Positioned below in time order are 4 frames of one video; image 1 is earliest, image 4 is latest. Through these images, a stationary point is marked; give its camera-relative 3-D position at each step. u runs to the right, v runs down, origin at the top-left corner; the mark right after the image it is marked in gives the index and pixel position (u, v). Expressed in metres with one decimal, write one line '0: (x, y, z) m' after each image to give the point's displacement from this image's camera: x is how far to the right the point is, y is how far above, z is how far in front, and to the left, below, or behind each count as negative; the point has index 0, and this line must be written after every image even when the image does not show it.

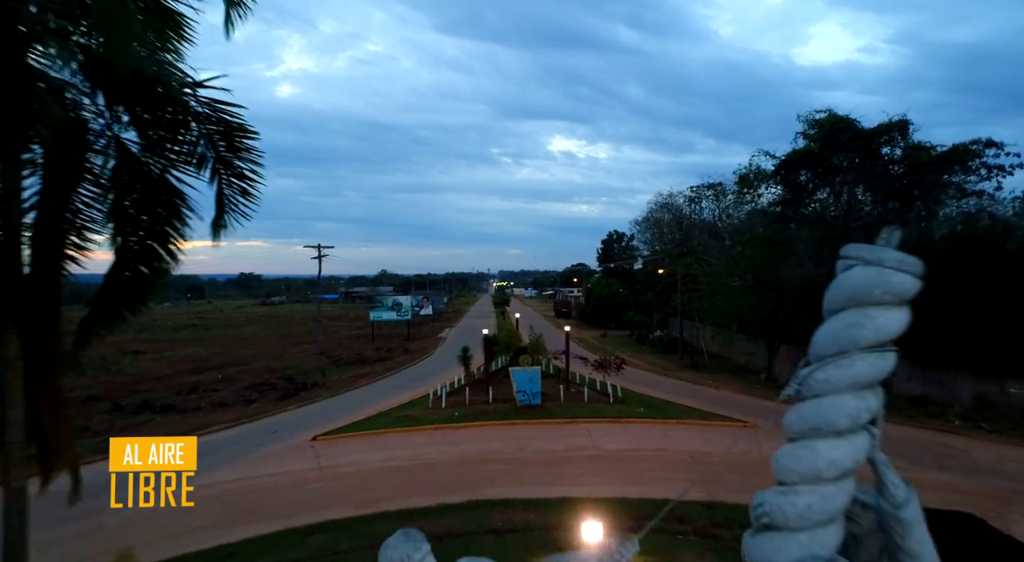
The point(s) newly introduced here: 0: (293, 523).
0: (-4.0, -3.9, +11.9) m
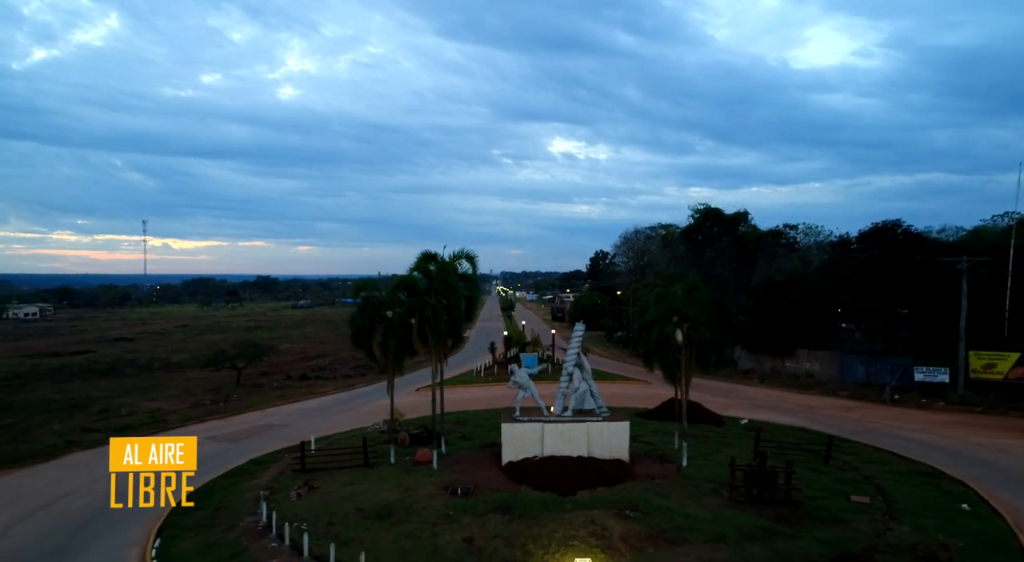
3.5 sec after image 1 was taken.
0: (-3.5, -5.3, +28.1) m
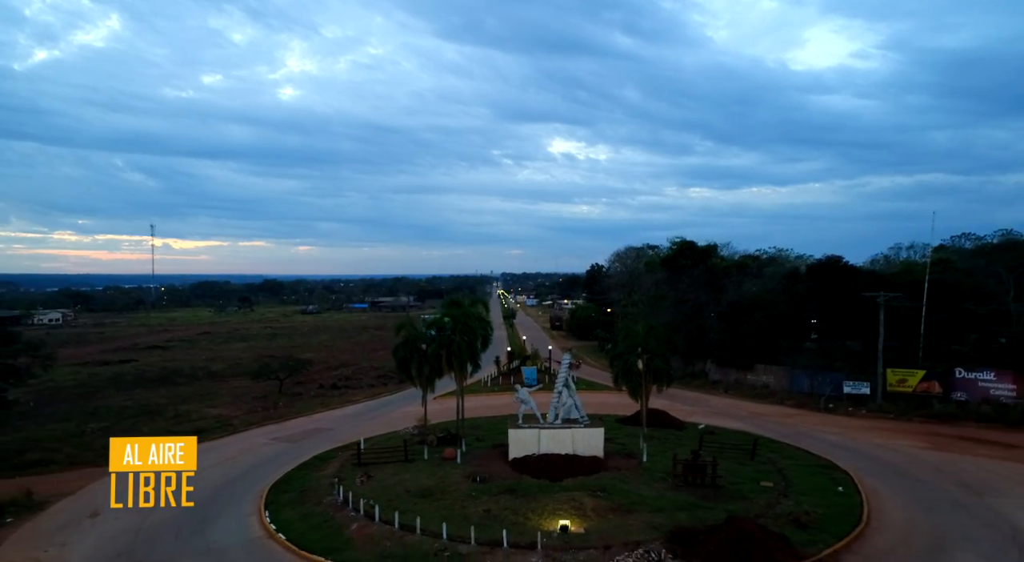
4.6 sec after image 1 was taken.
0: (-3.3, -6.9, +34.2) m
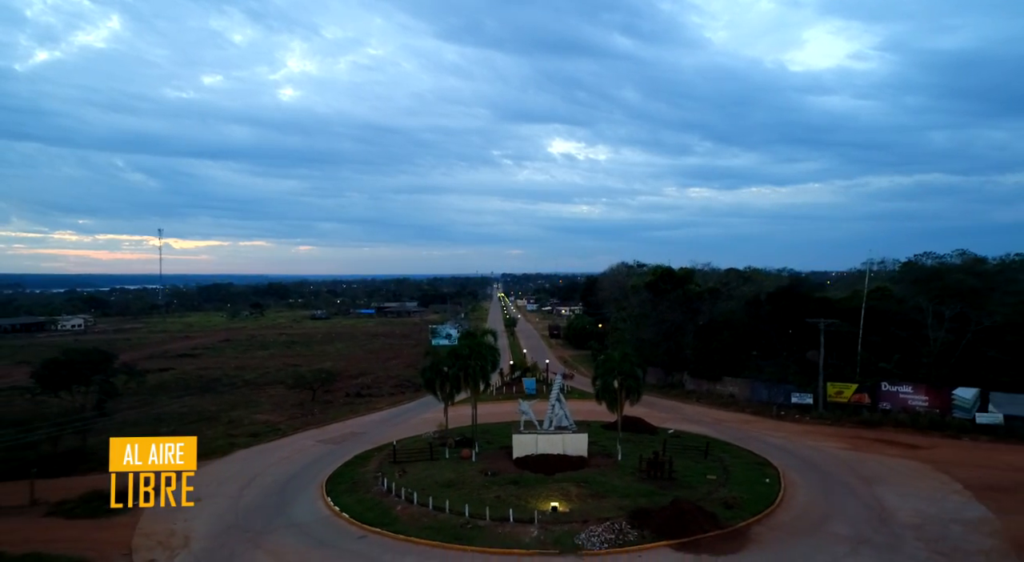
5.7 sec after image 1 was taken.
0: (-3.2, -8.6, +40.8) m
